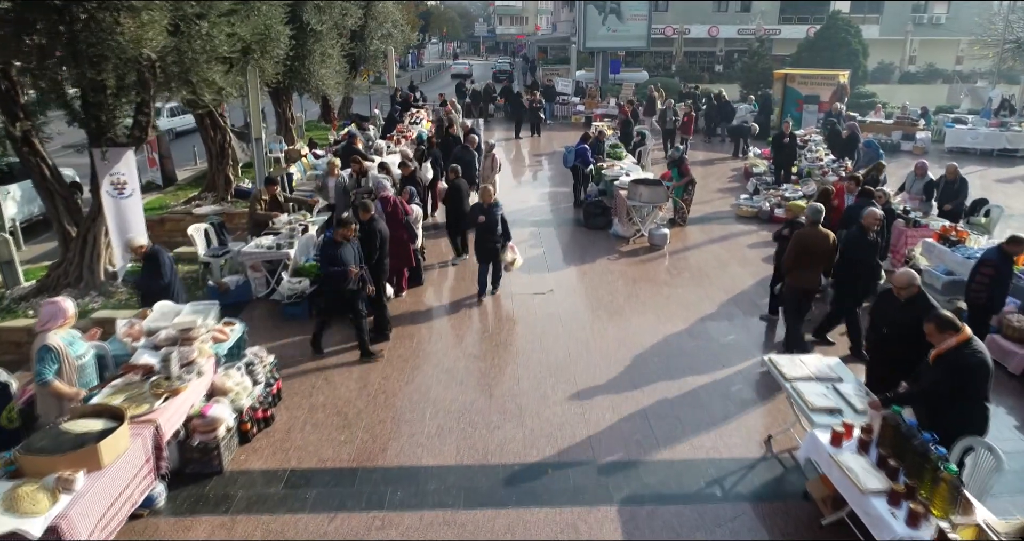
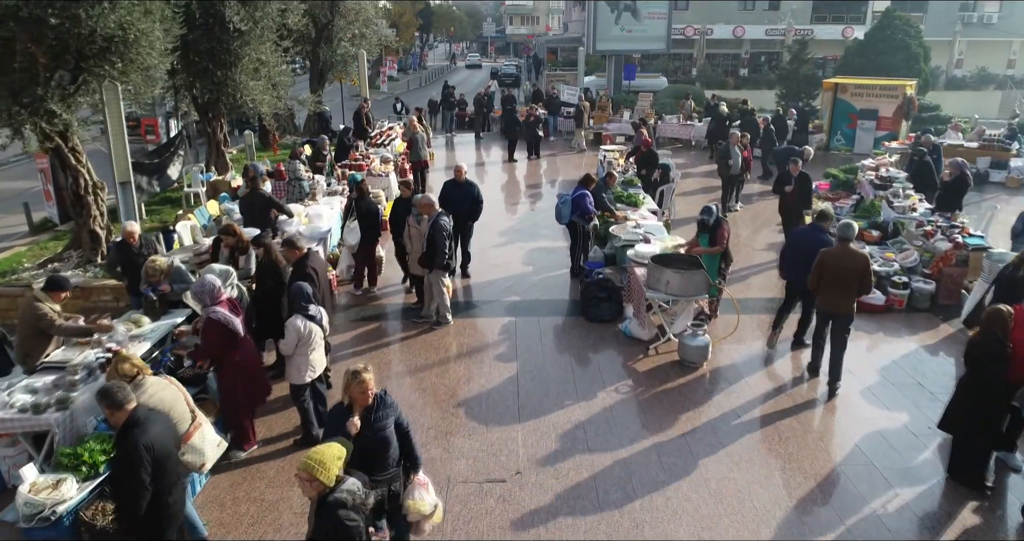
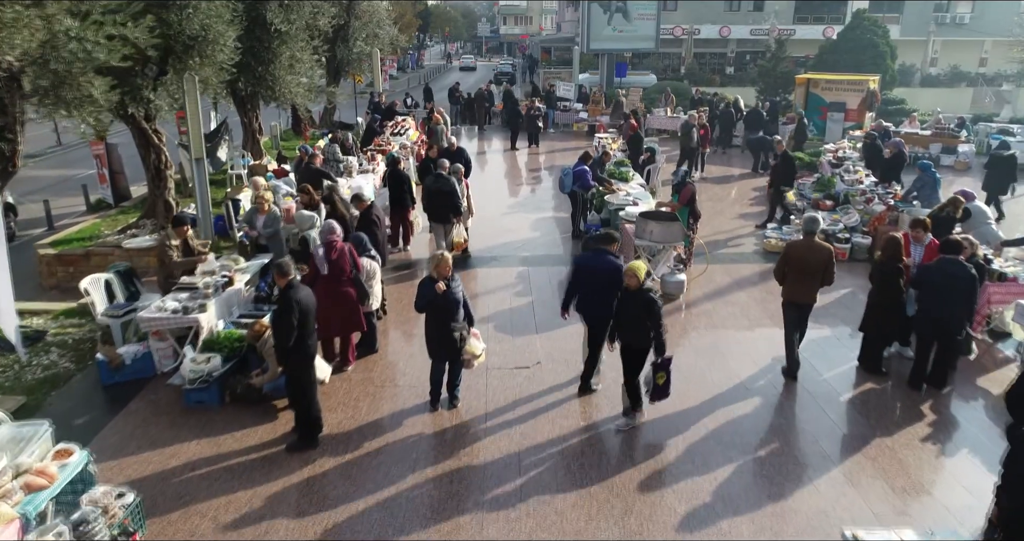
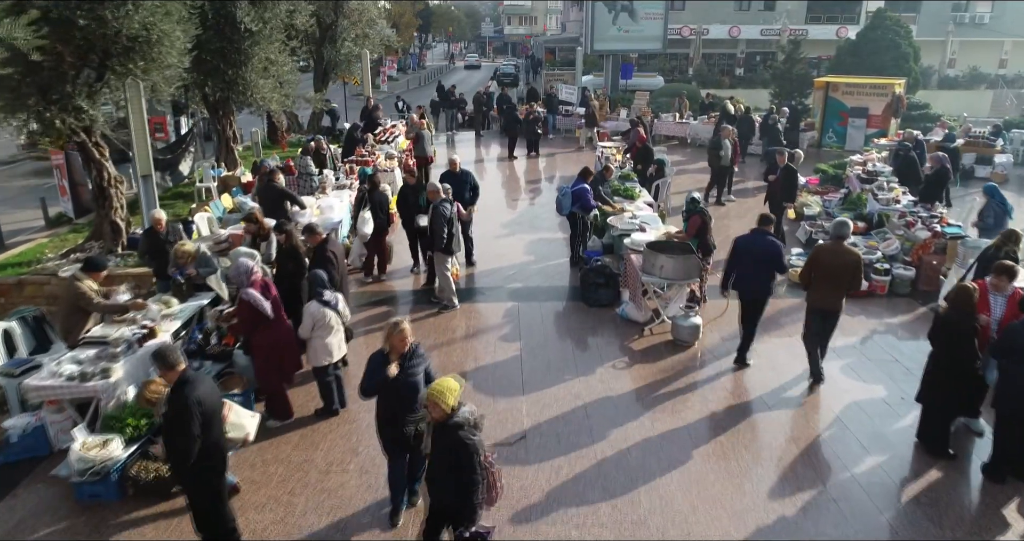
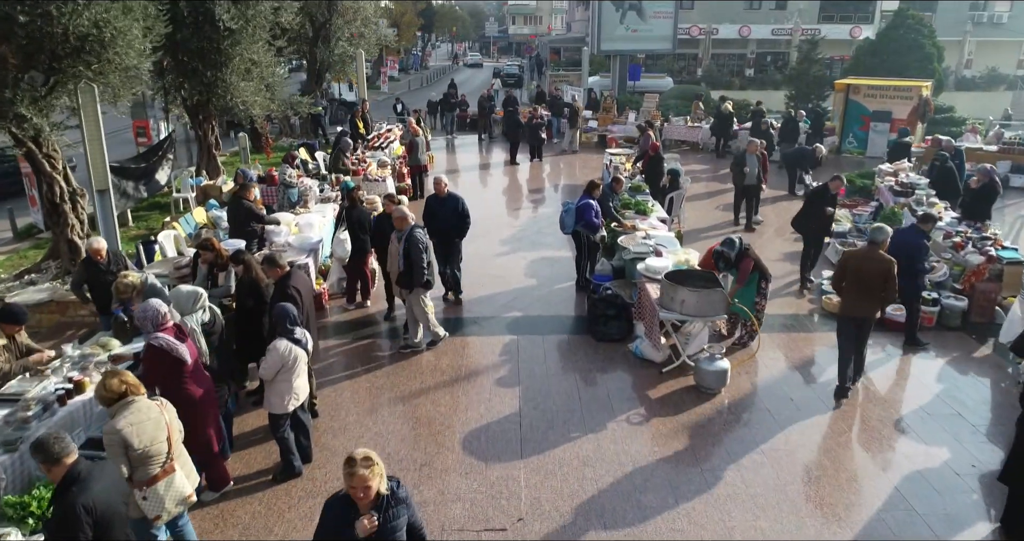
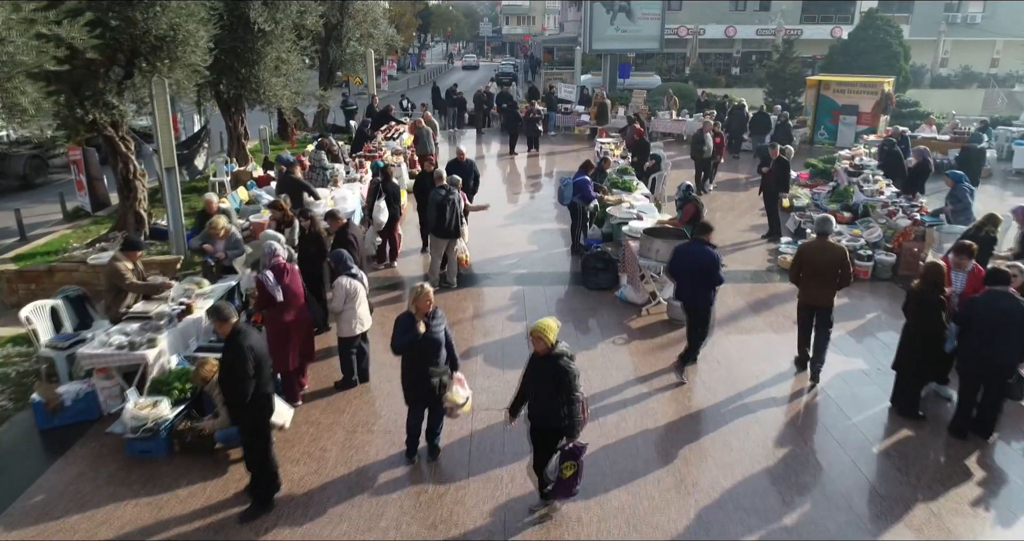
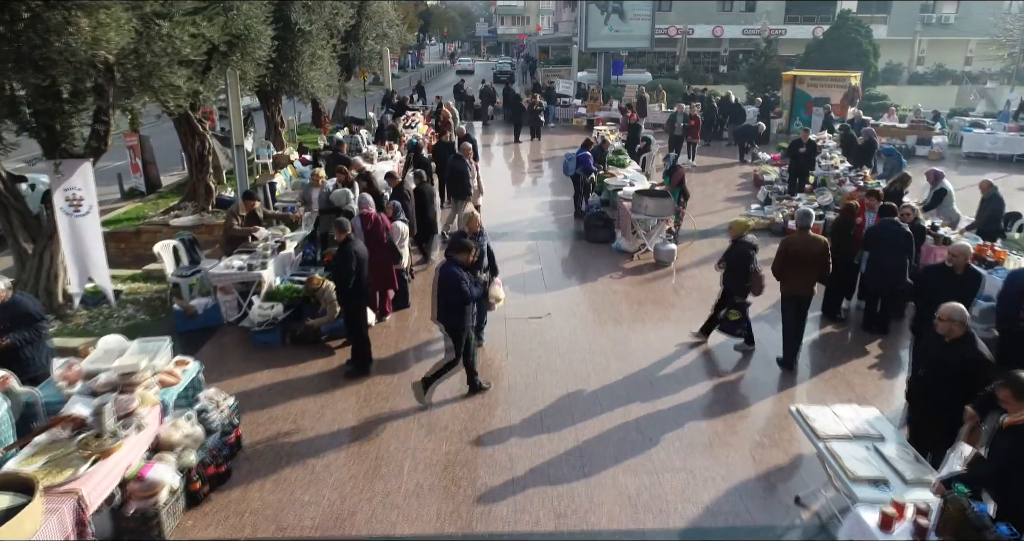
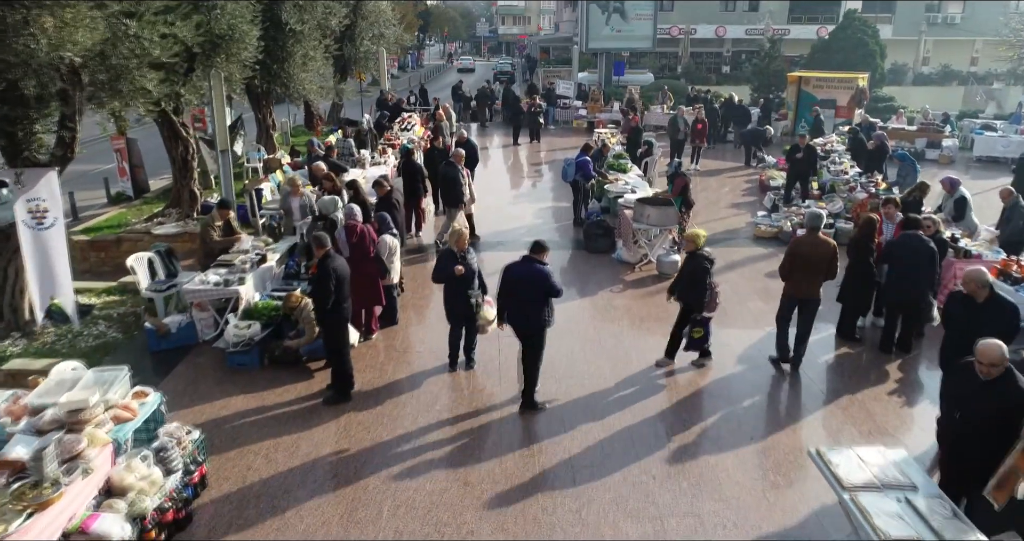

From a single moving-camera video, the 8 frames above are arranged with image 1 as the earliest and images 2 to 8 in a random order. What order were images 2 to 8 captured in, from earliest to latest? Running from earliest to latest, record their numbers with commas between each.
7, 8, 3, 6, 4, 2, 5
